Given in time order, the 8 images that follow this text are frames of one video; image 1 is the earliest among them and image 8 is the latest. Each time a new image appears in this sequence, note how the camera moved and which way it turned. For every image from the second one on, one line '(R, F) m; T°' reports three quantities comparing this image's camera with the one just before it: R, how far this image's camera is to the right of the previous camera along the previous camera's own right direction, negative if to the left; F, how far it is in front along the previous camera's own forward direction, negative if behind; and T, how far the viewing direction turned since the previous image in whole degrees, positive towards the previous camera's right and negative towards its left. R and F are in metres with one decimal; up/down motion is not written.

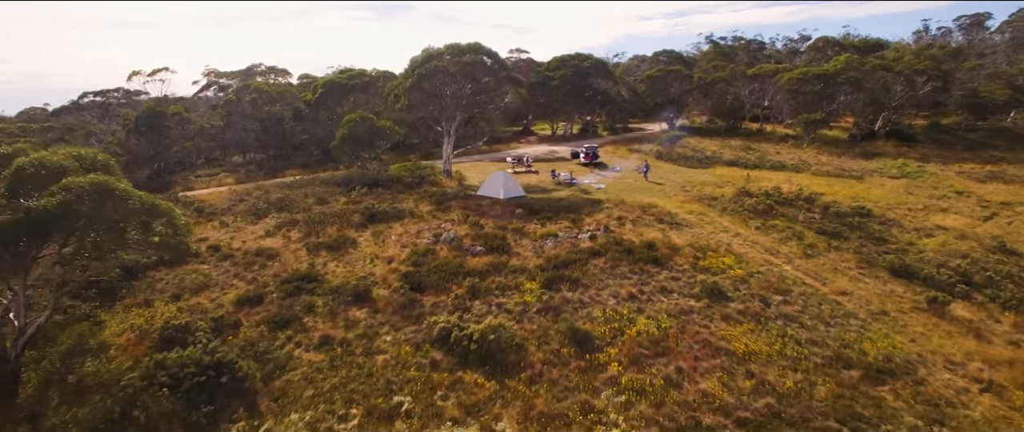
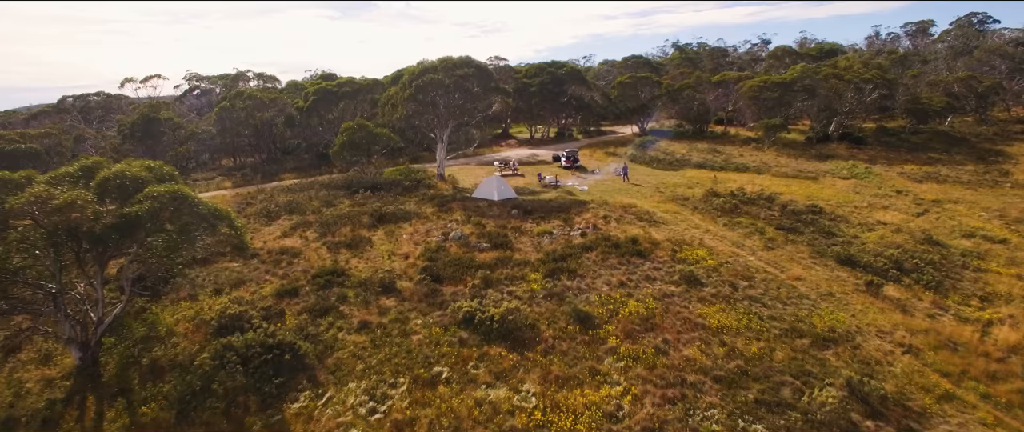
(-0.8, -1.8) m; +3°
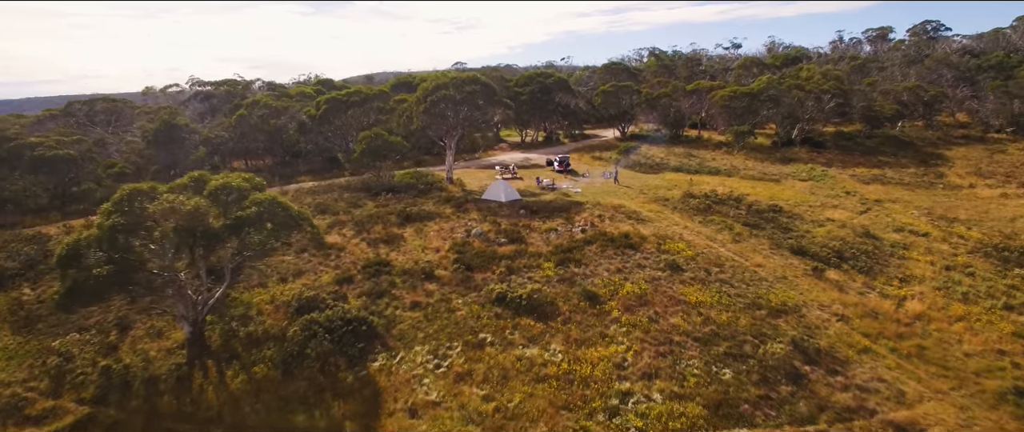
(-1.0, -2.9) m; +2°
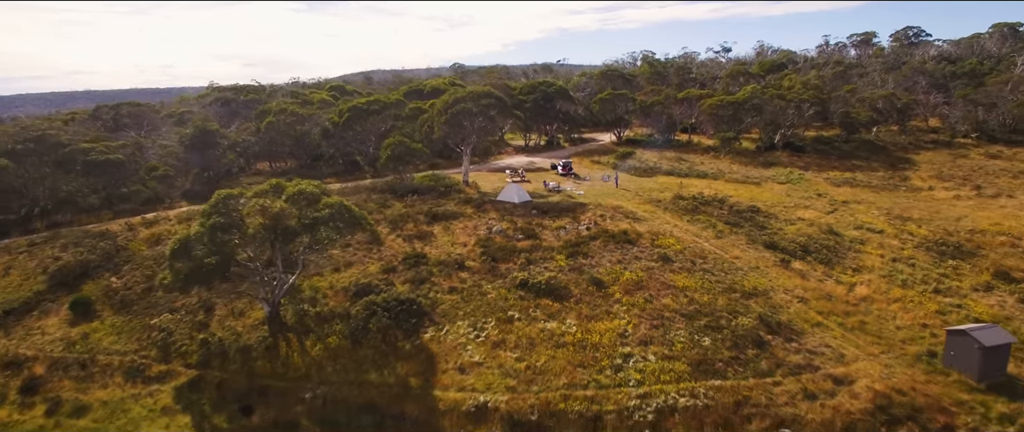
(-0.7, -3.0) m; +1°
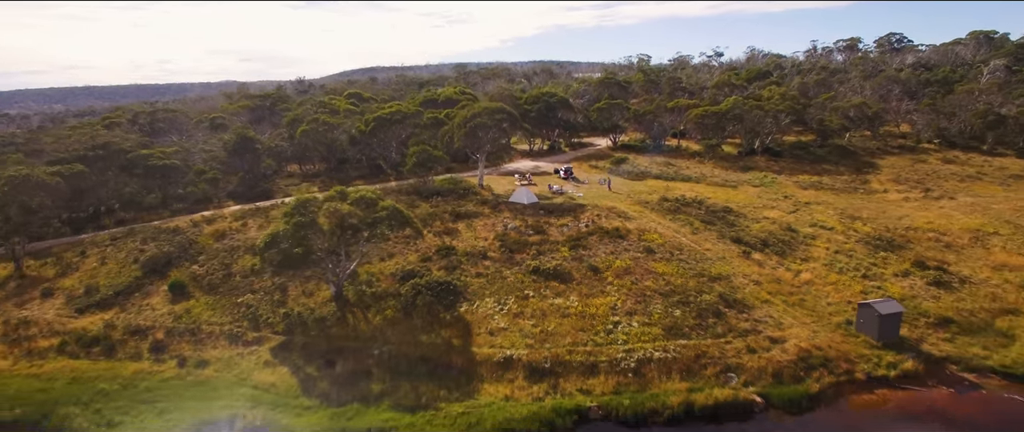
(-0.6, -4.3) m; 0°
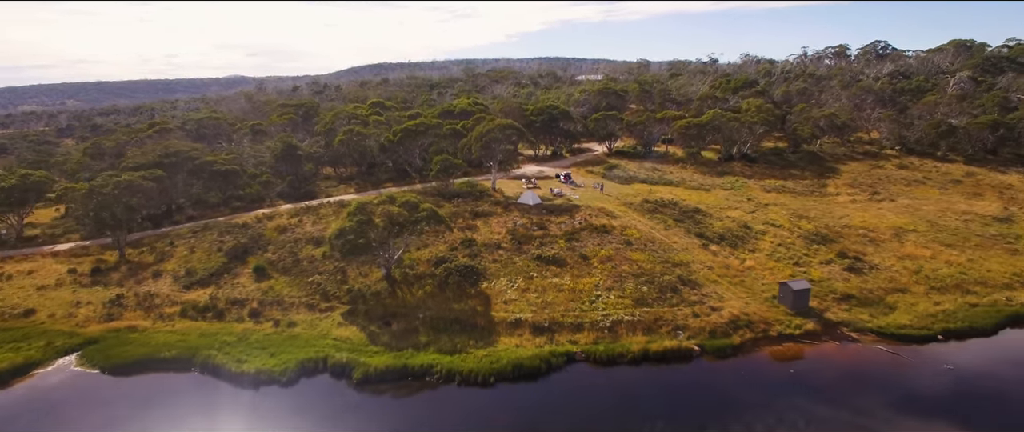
(-0.1, -6.2) m; 0°
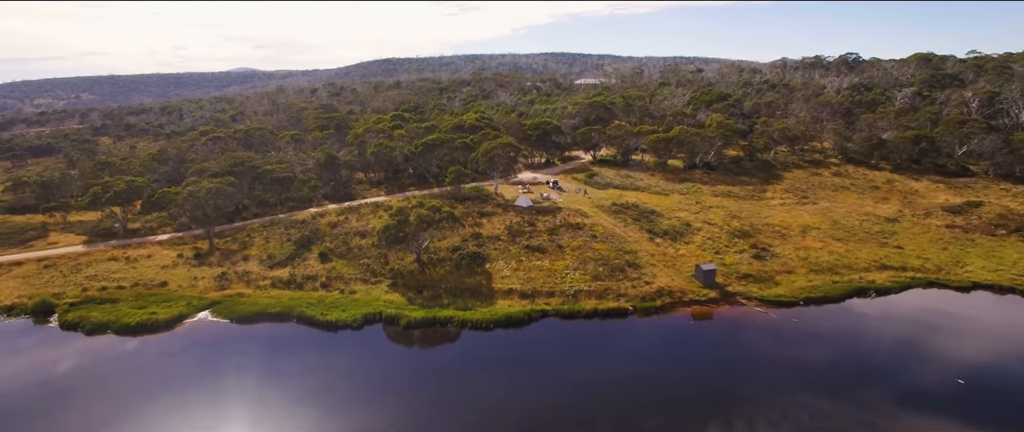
(+0.6, -10.1) m; -1°
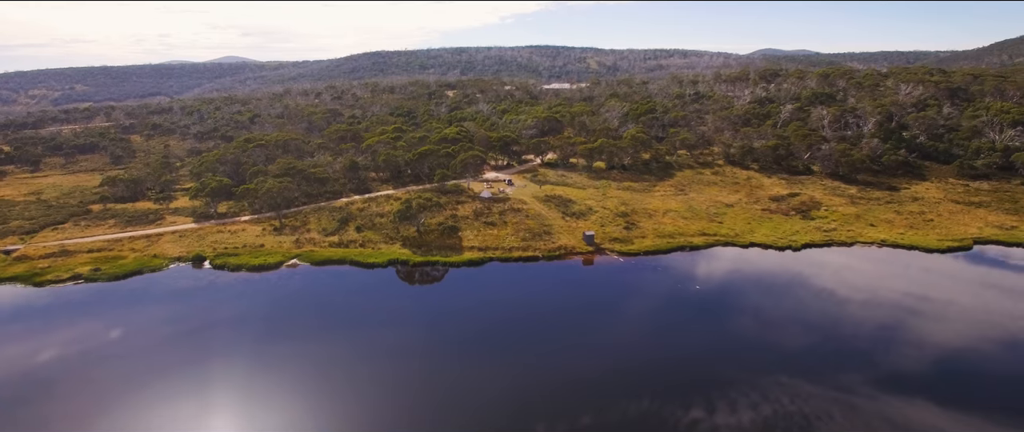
(+2.3, -22.6) m; +1°
